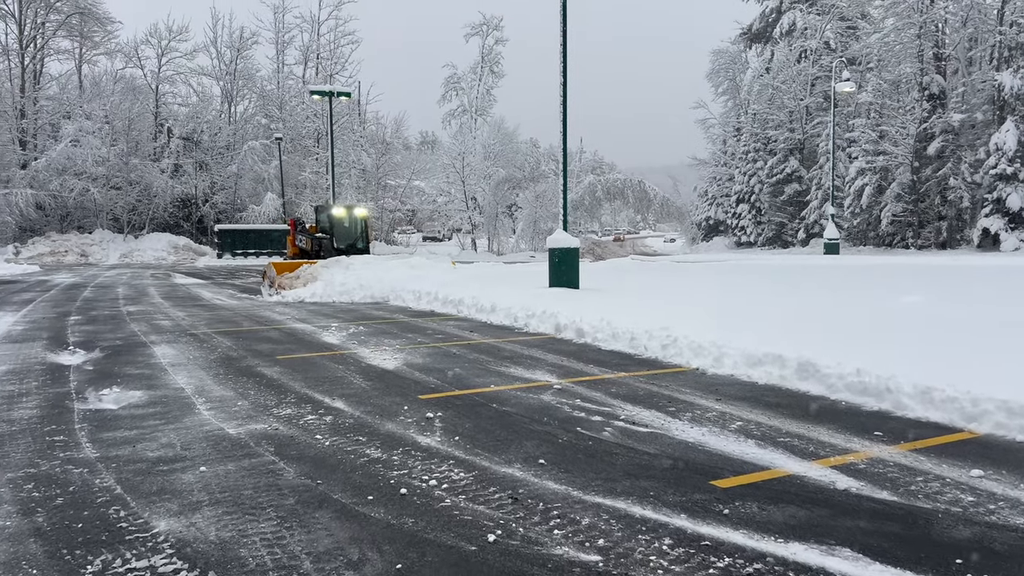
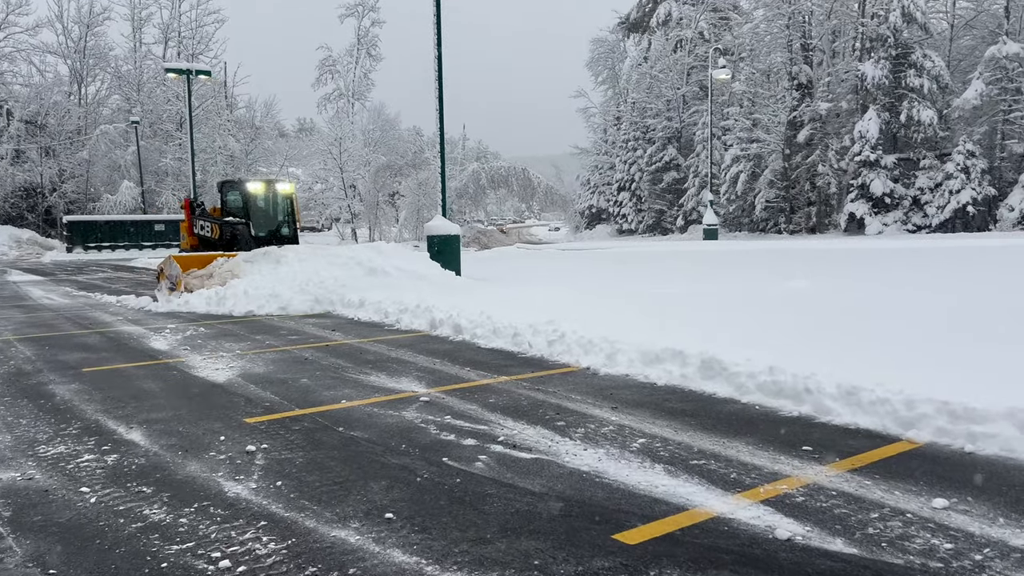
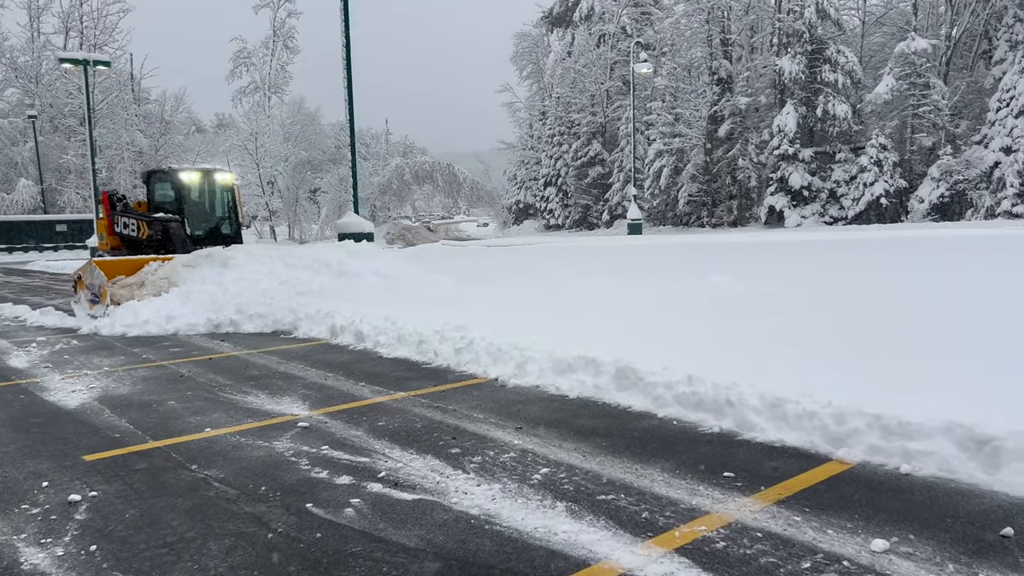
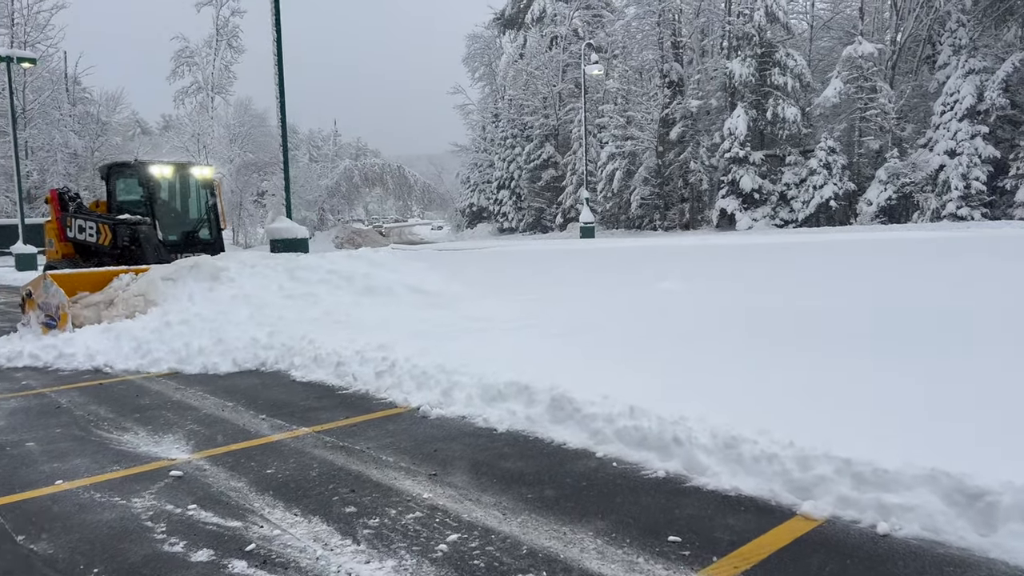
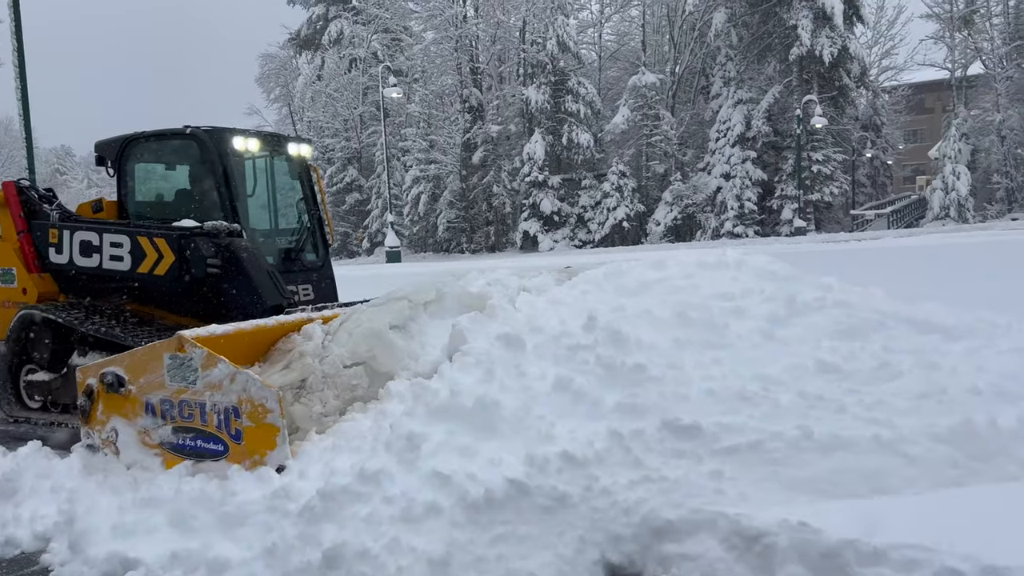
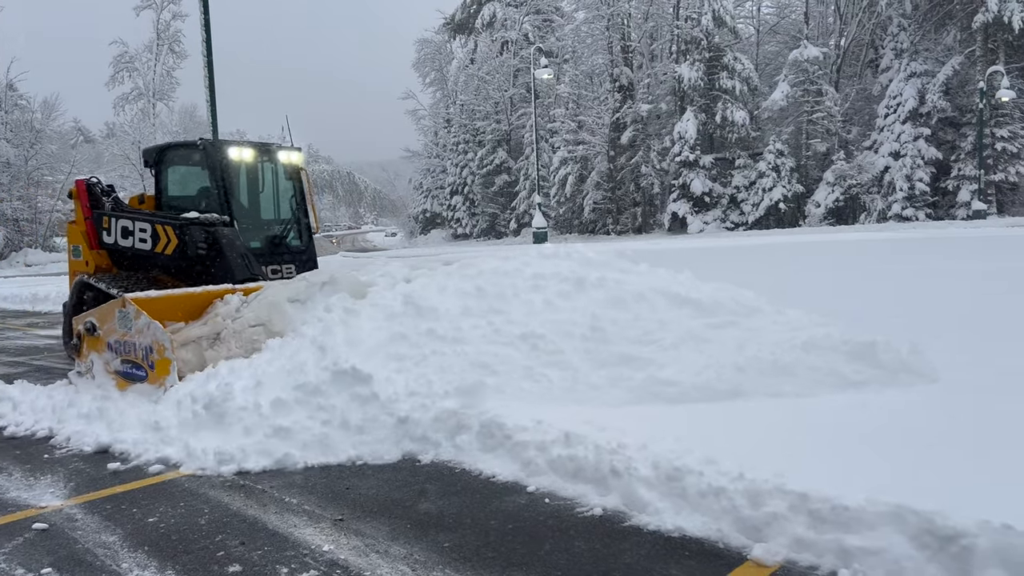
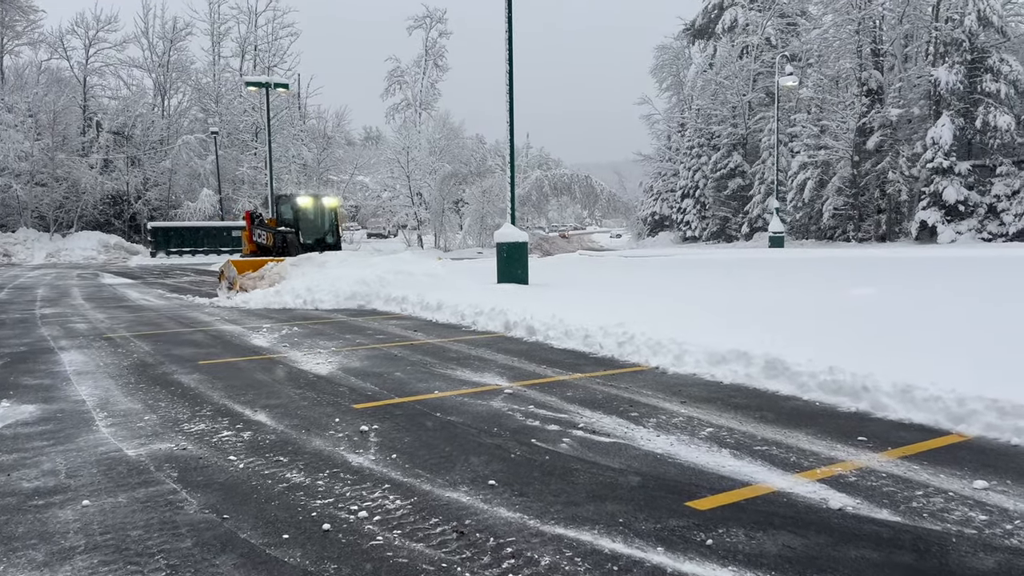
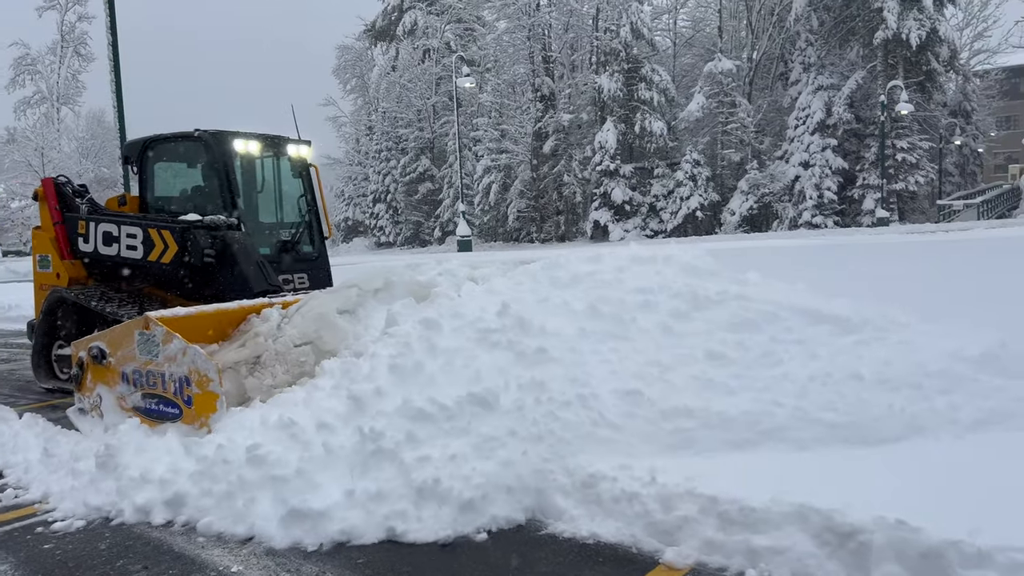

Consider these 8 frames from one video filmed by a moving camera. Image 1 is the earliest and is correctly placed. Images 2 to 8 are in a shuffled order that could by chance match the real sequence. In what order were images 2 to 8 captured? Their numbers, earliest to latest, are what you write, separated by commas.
7, 2, 3, 4, 6, 8, 5
